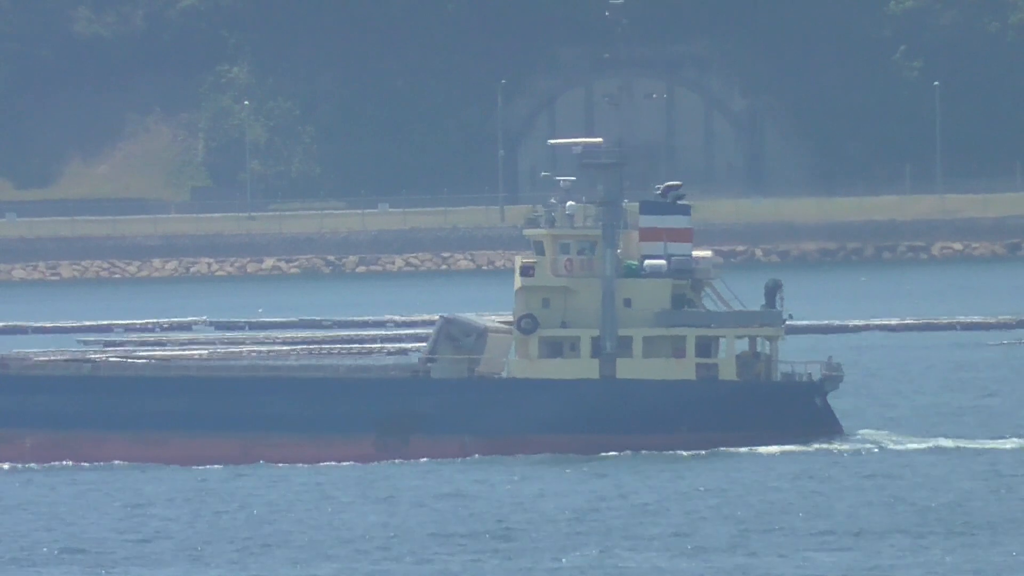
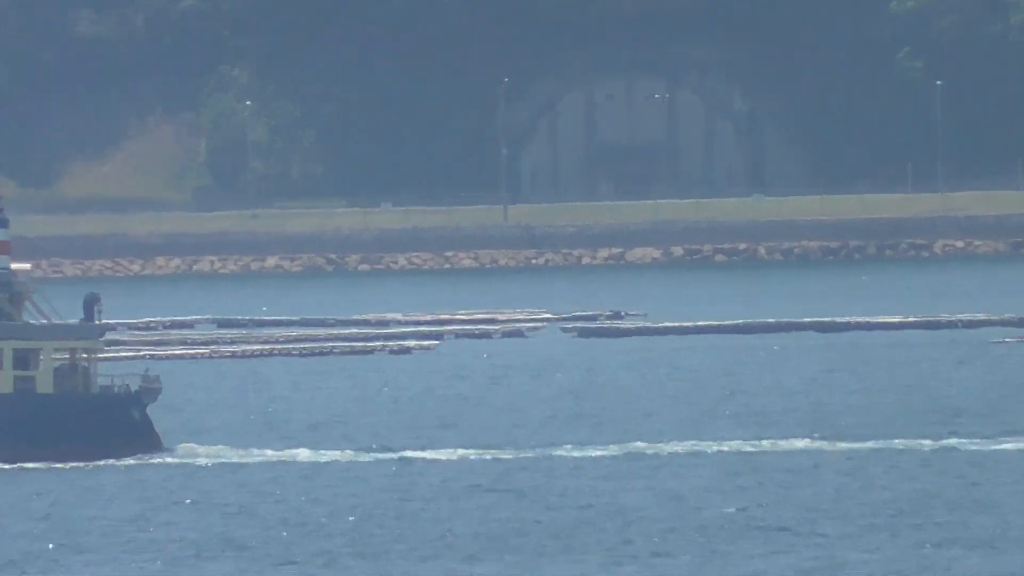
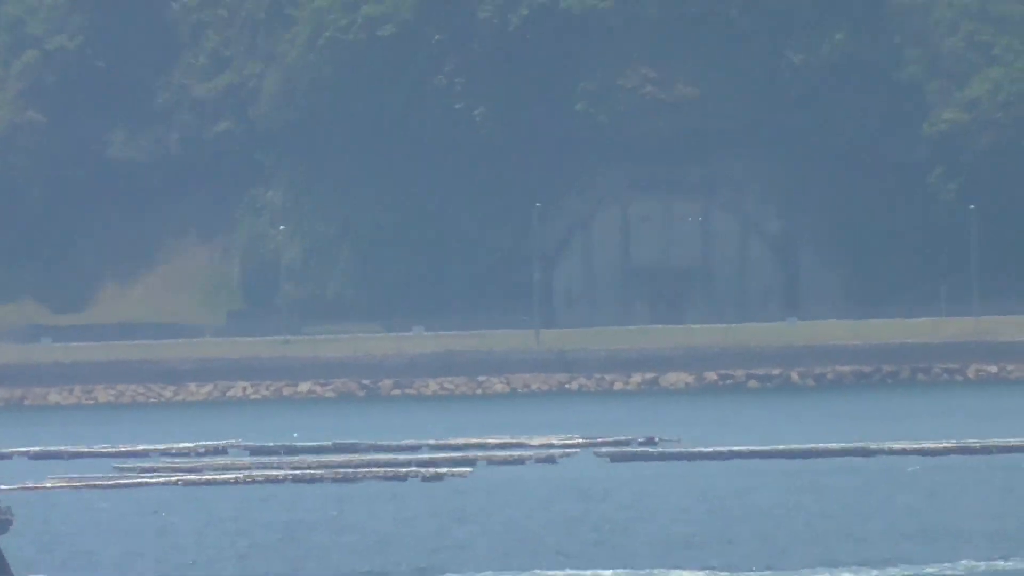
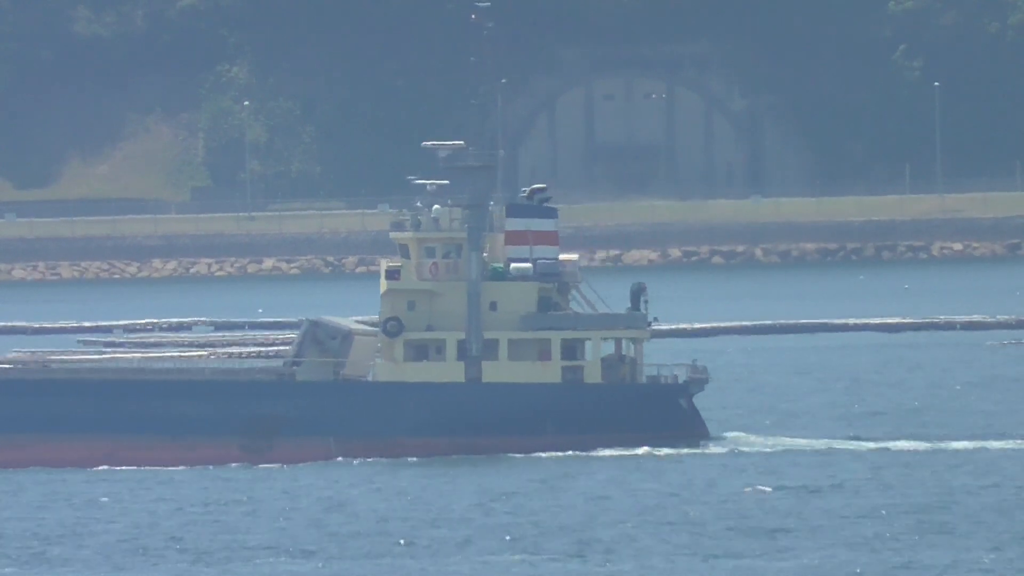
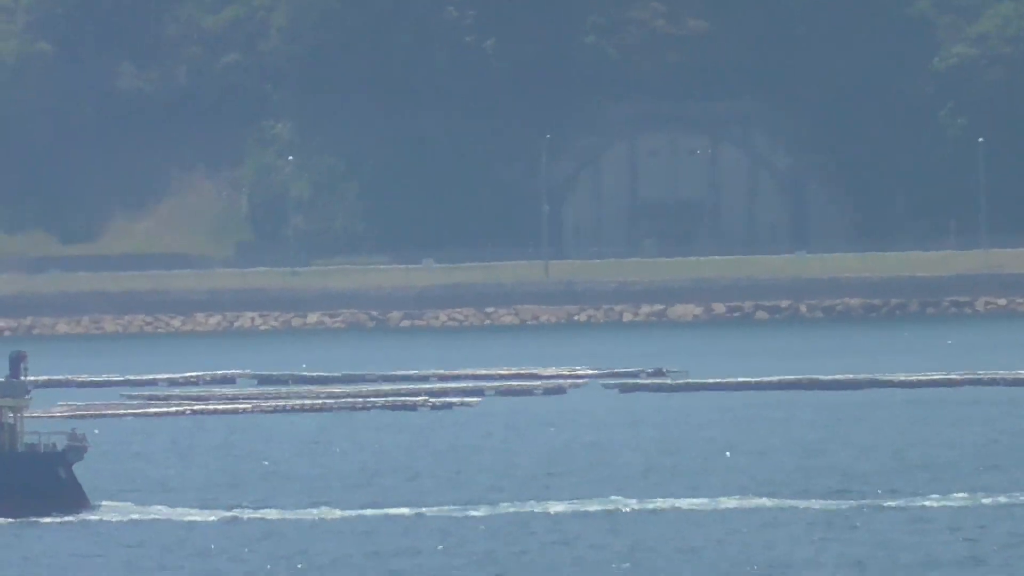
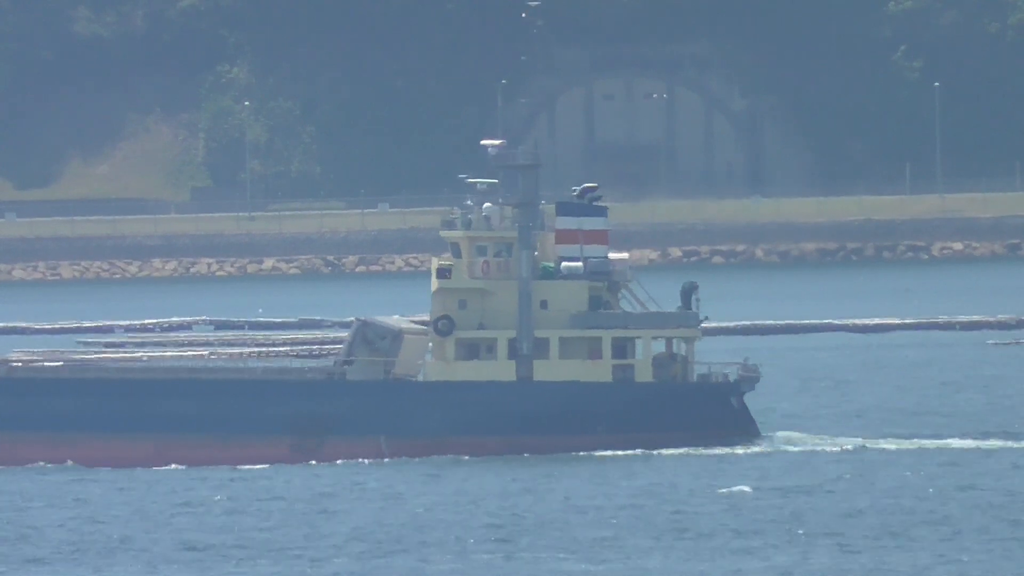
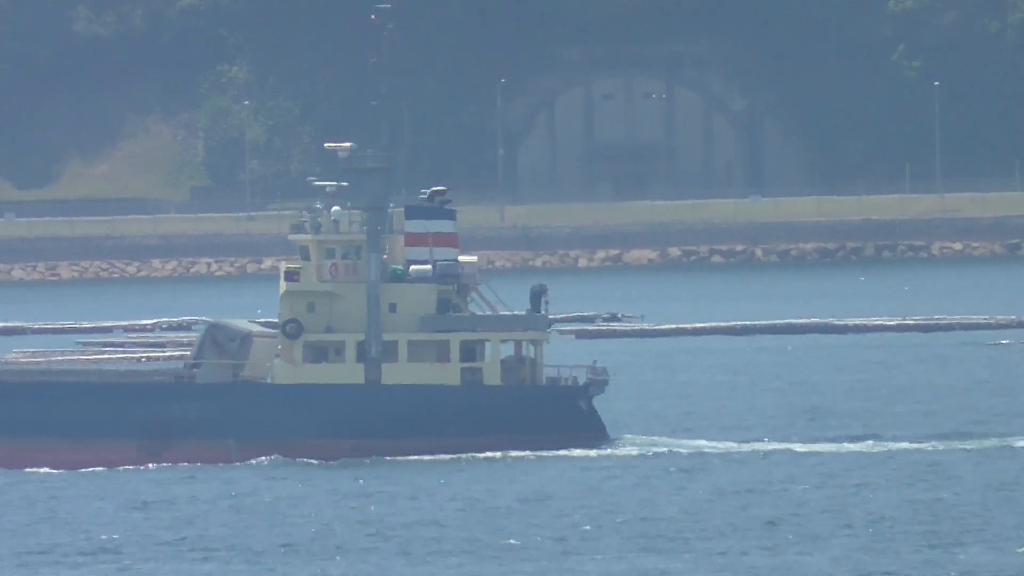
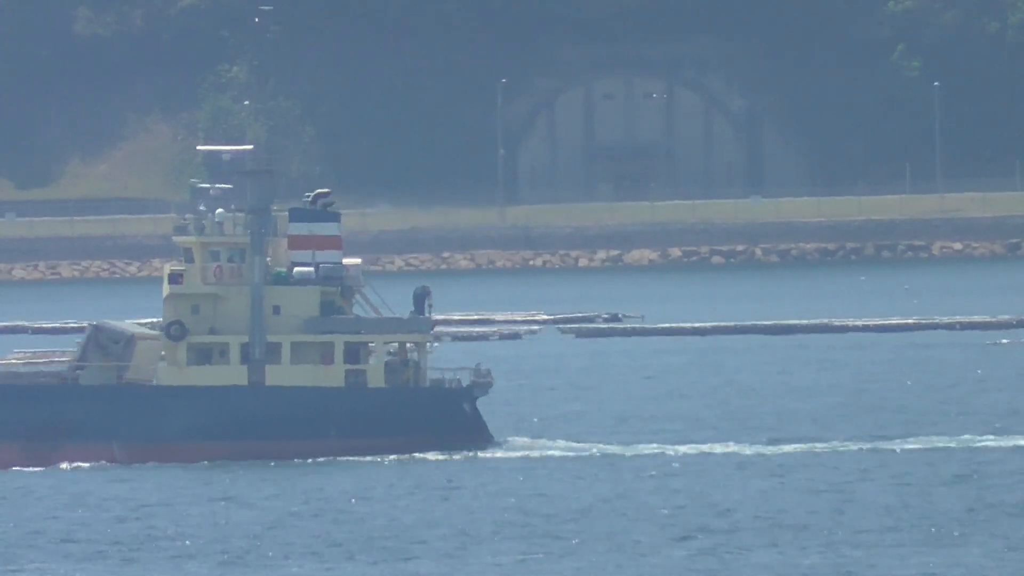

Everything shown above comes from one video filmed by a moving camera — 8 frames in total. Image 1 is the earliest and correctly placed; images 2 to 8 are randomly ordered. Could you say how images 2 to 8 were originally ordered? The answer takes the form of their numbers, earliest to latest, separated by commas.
6, 4, 7, 8, 2, 5, 3
